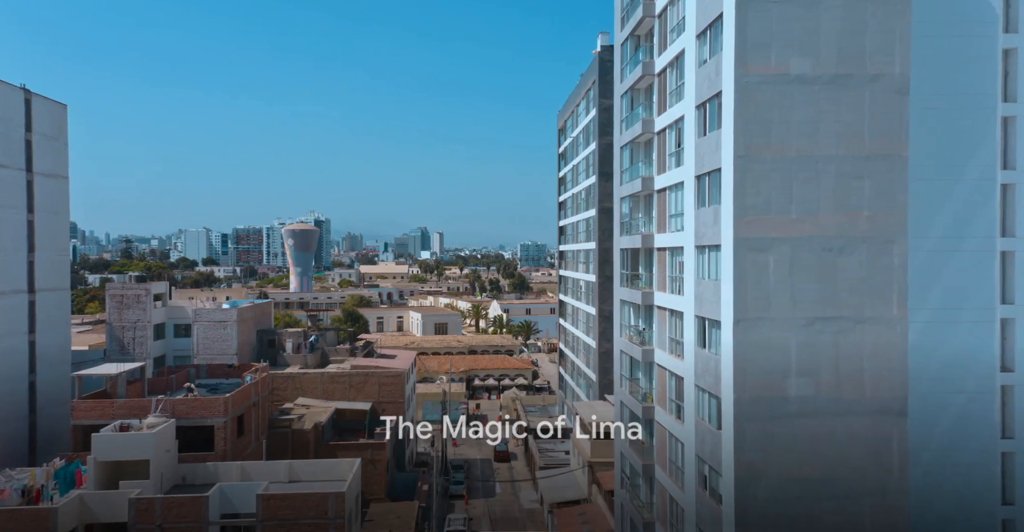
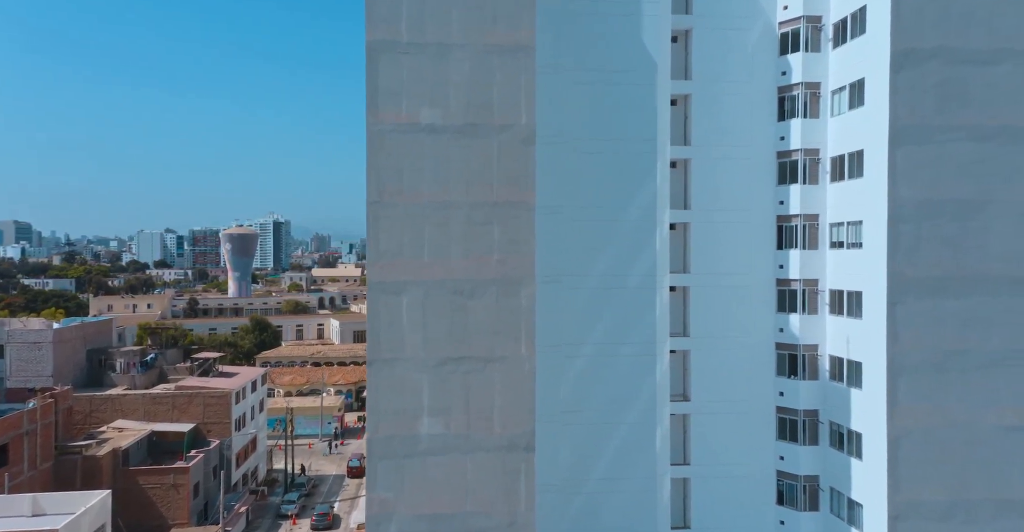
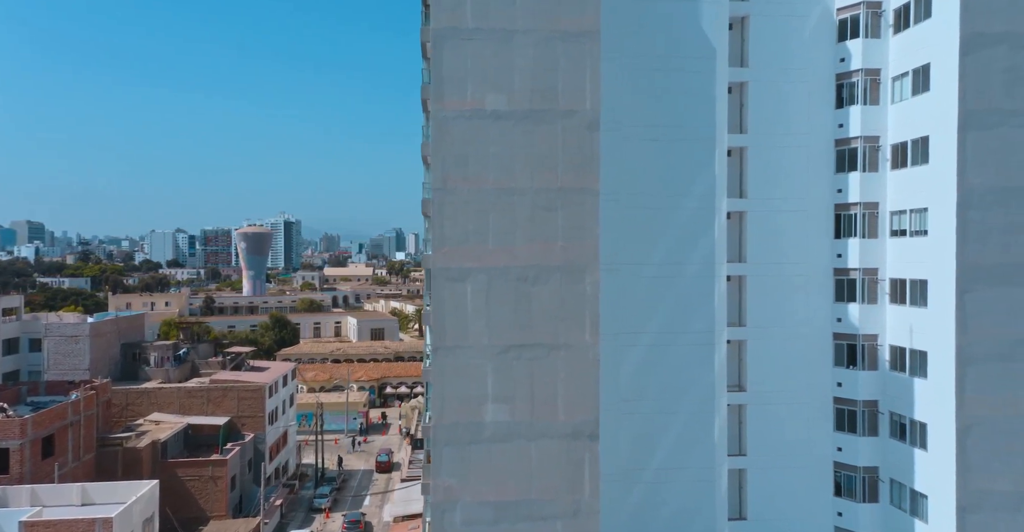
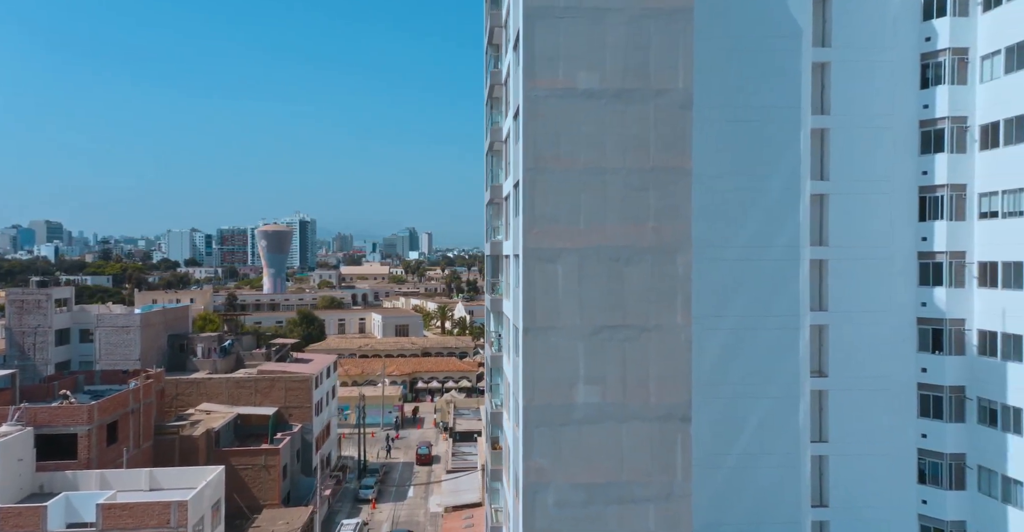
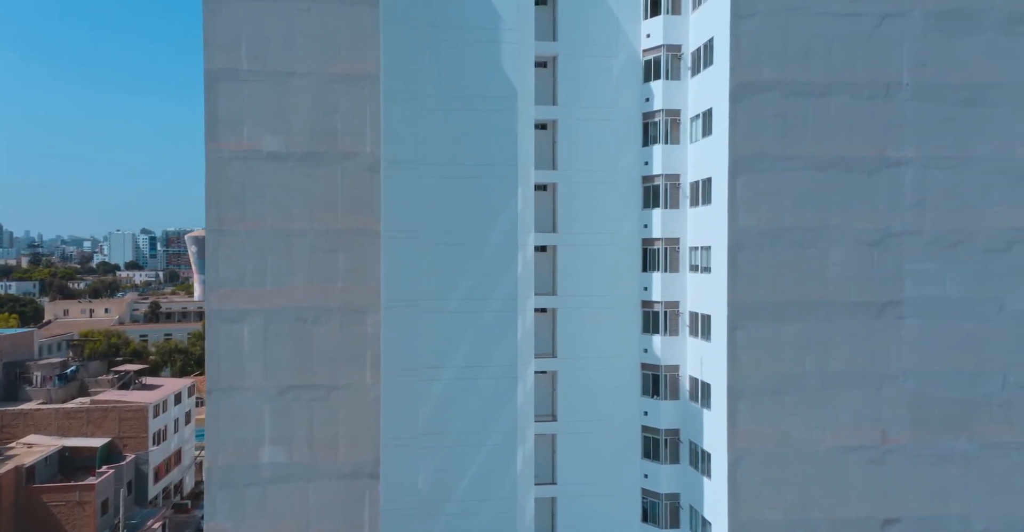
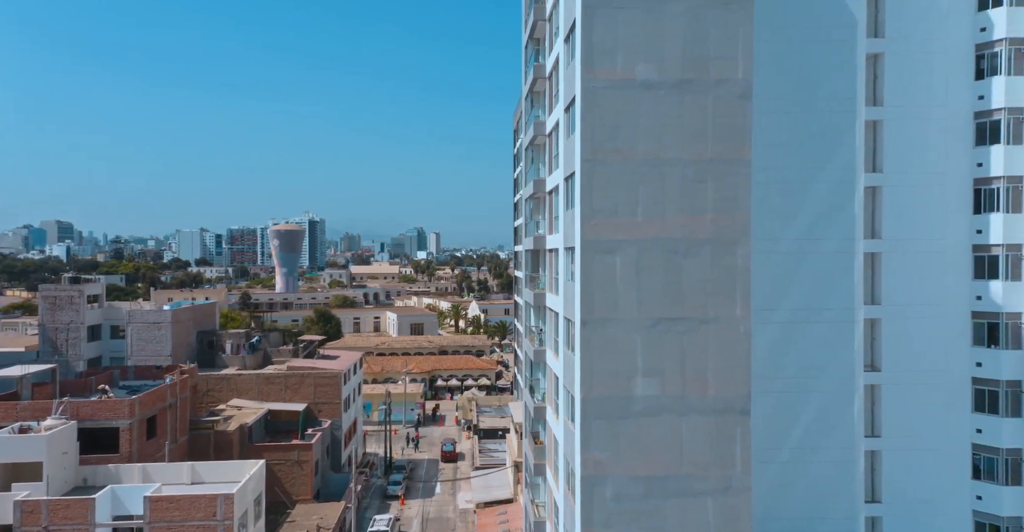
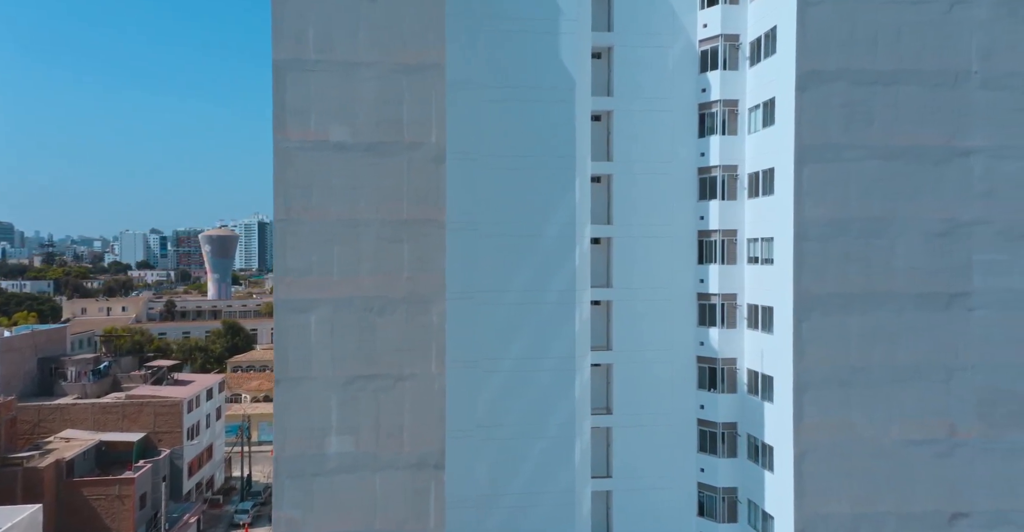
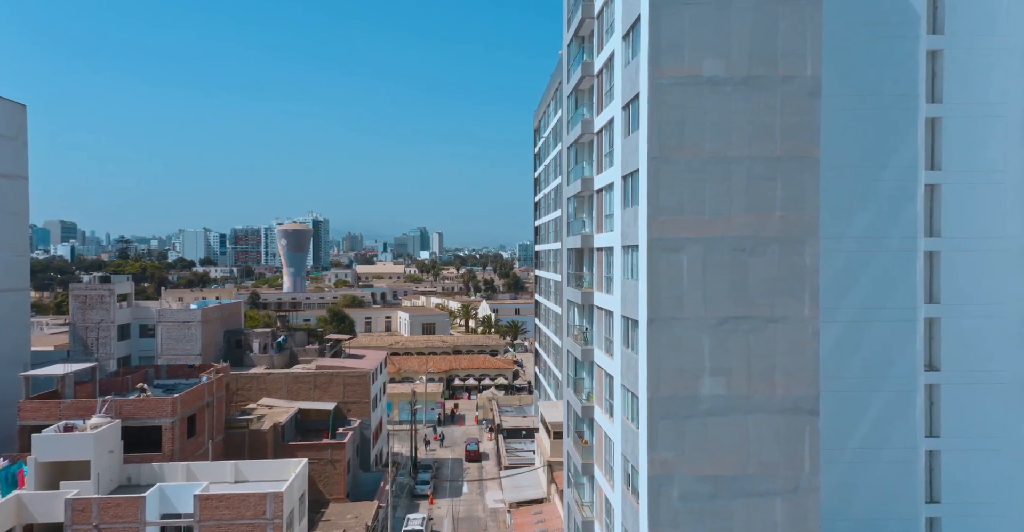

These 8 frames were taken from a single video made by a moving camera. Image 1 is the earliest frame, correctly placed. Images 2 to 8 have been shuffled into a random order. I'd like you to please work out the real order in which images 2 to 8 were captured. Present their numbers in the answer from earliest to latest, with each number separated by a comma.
8, 6, 4, 3, 2, 7, 5
